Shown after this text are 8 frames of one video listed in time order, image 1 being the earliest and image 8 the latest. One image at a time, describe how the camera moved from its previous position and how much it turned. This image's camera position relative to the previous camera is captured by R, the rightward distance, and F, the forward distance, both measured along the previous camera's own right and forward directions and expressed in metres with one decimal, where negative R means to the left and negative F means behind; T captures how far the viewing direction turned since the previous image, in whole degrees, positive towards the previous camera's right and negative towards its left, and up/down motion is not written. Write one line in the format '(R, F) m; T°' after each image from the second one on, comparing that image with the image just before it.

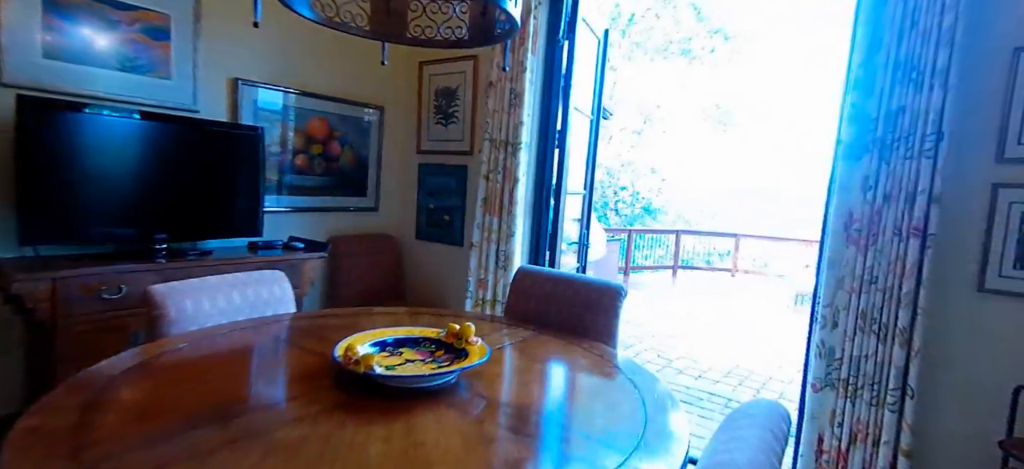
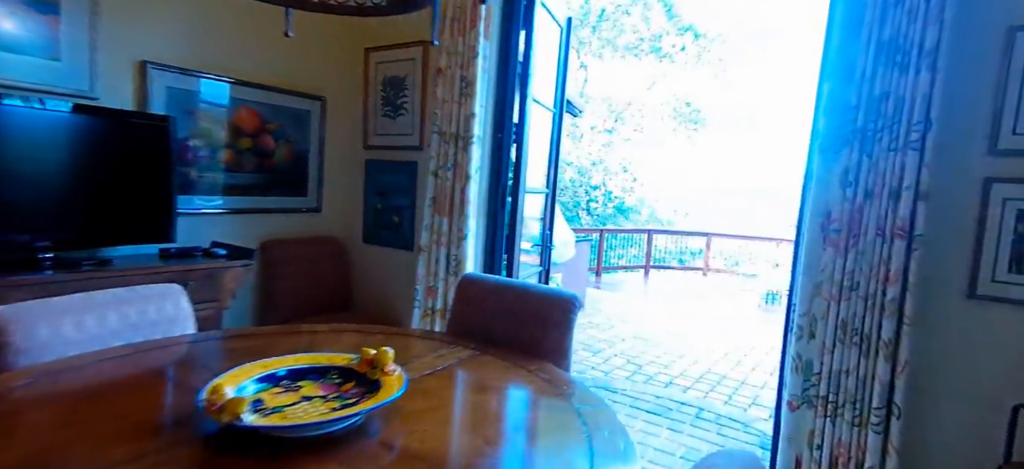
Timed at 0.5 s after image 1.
(+0.1, +0.2) m; +3°
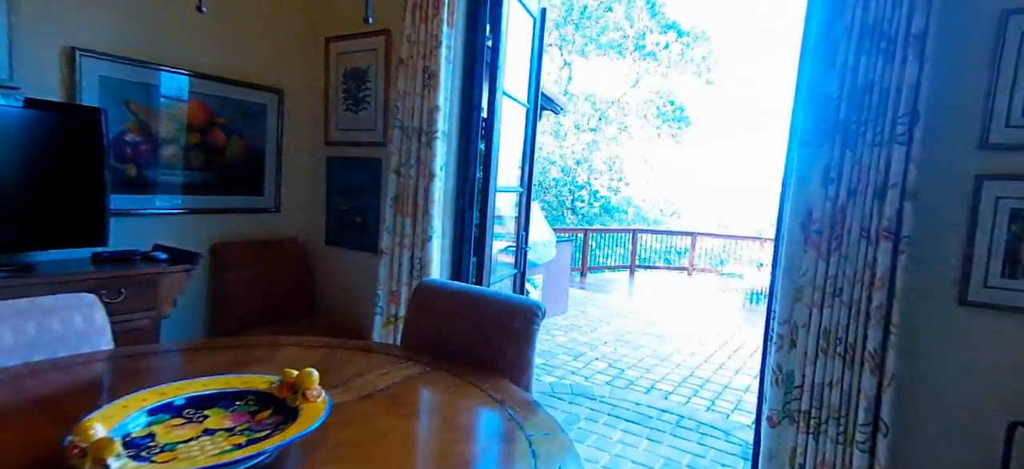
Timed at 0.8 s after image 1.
(+0.1, +0.1) m; +1°
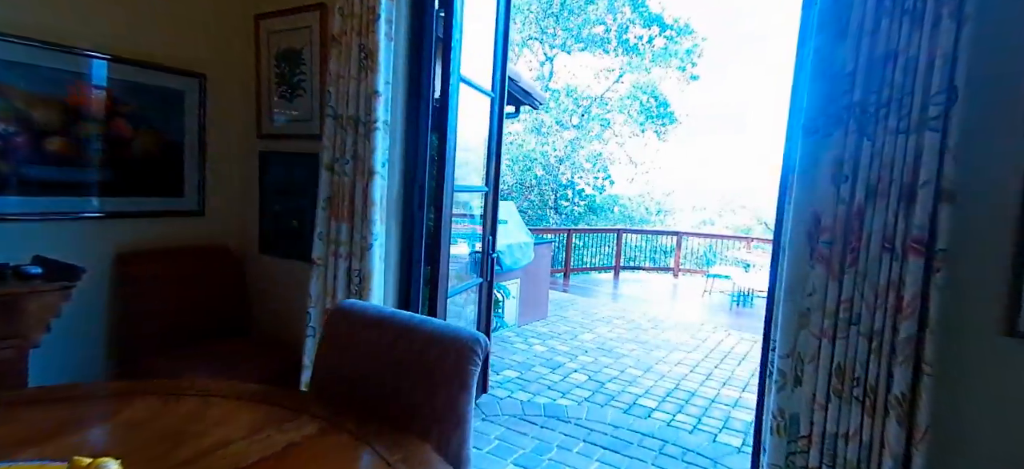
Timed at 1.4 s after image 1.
(+0.1, +0.3) m; +1°
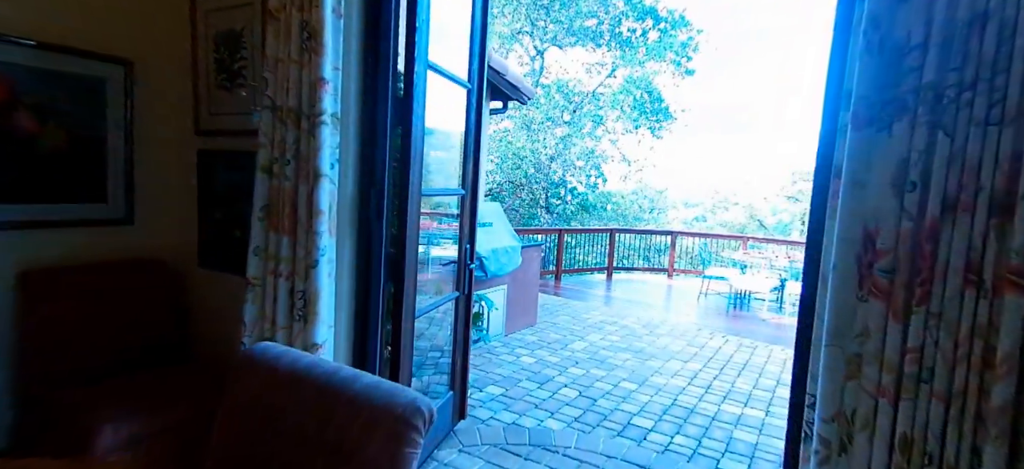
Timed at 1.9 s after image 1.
(+0.1, +0.3) m; +1°
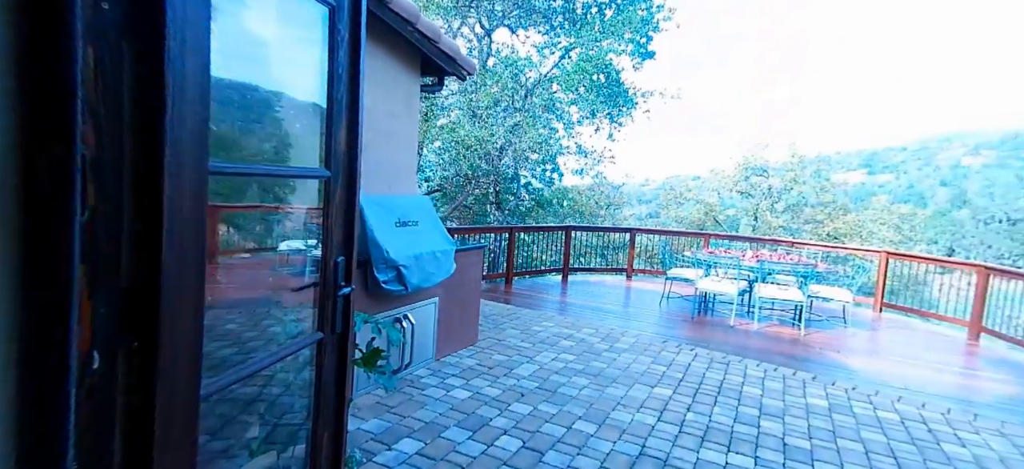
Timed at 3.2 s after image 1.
(+0.2, +0.9) m; +5°
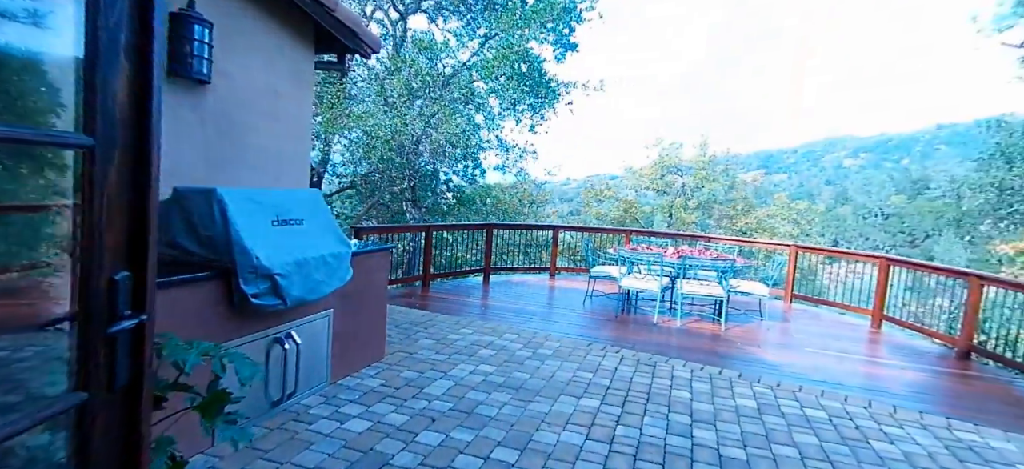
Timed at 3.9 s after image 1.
(+0.1, +0.4) m; +9°
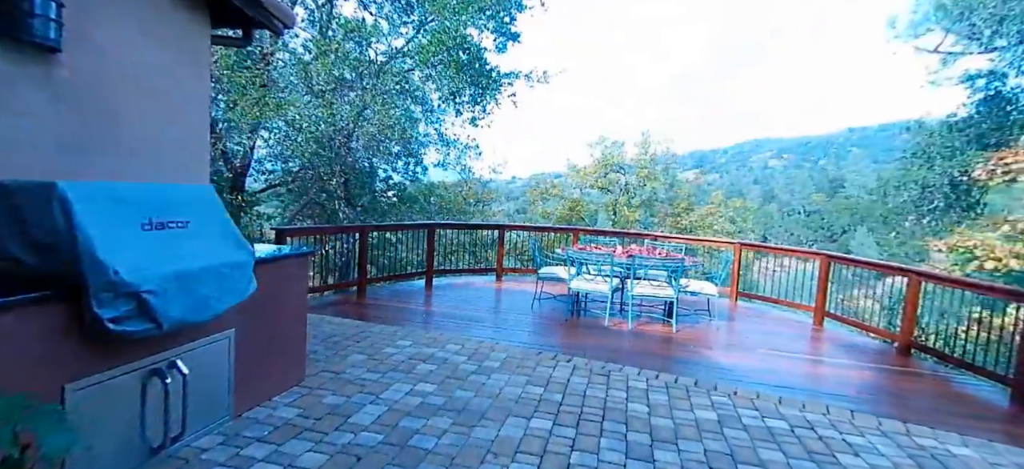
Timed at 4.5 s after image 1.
(0.0, +0.4) m; +6°
